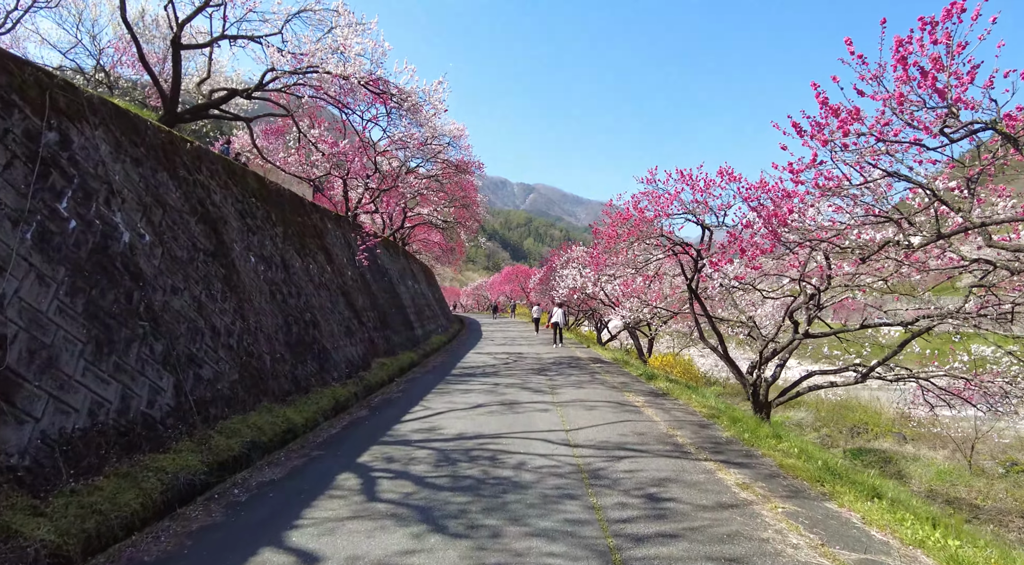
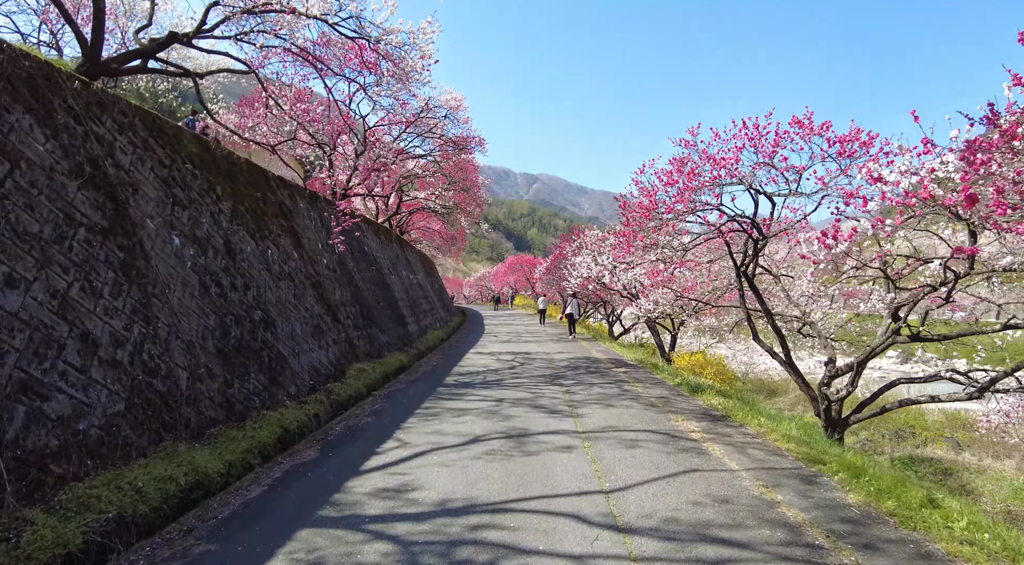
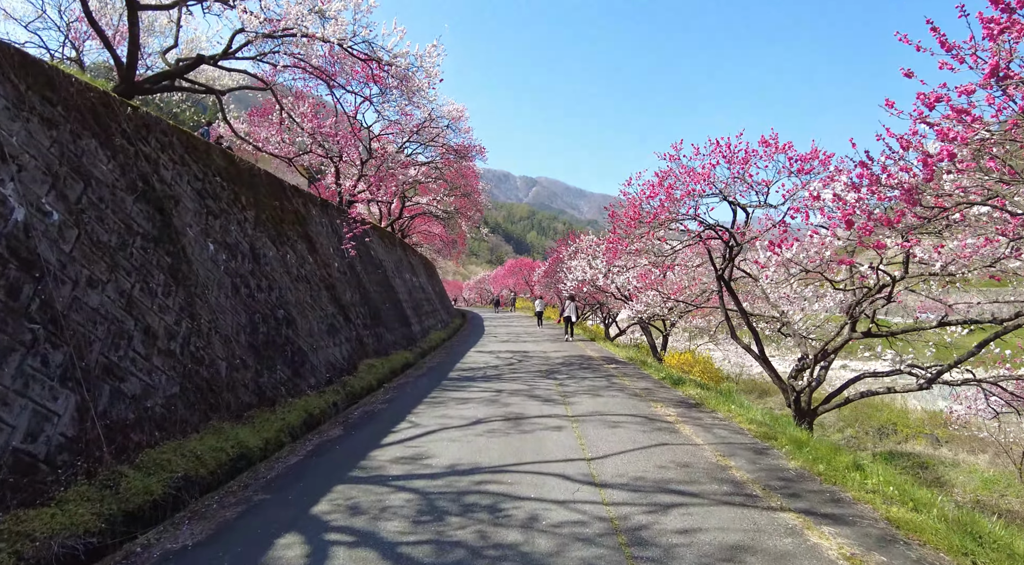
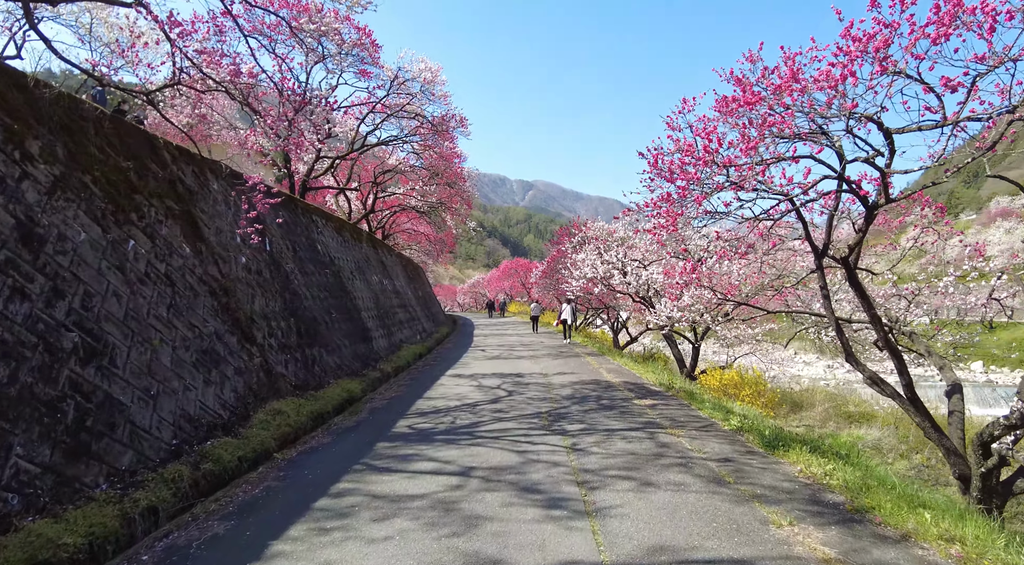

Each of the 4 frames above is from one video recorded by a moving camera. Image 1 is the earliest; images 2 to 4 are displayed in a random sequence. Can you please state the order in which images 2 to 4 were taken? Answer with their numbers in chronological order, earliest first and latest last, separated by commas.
3, 2, 4
